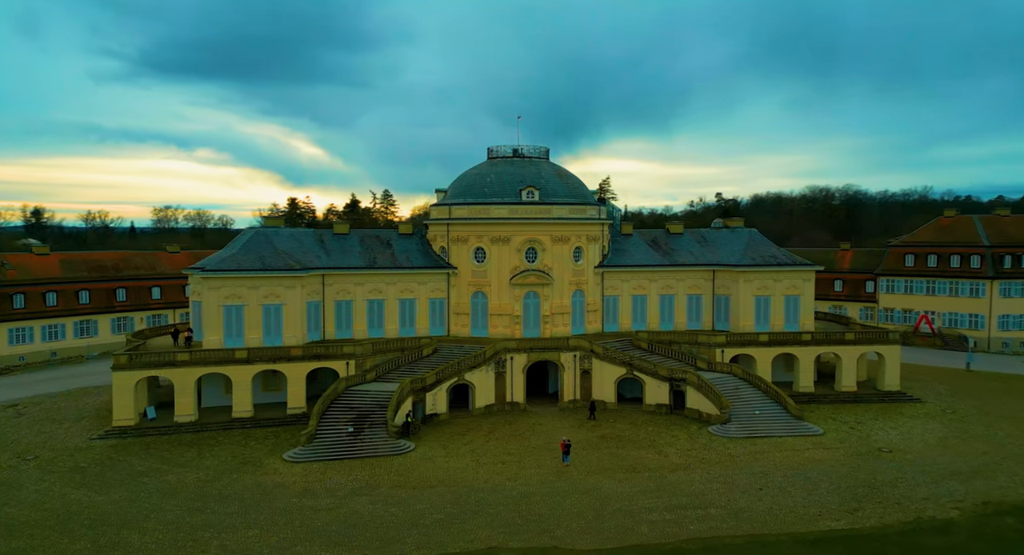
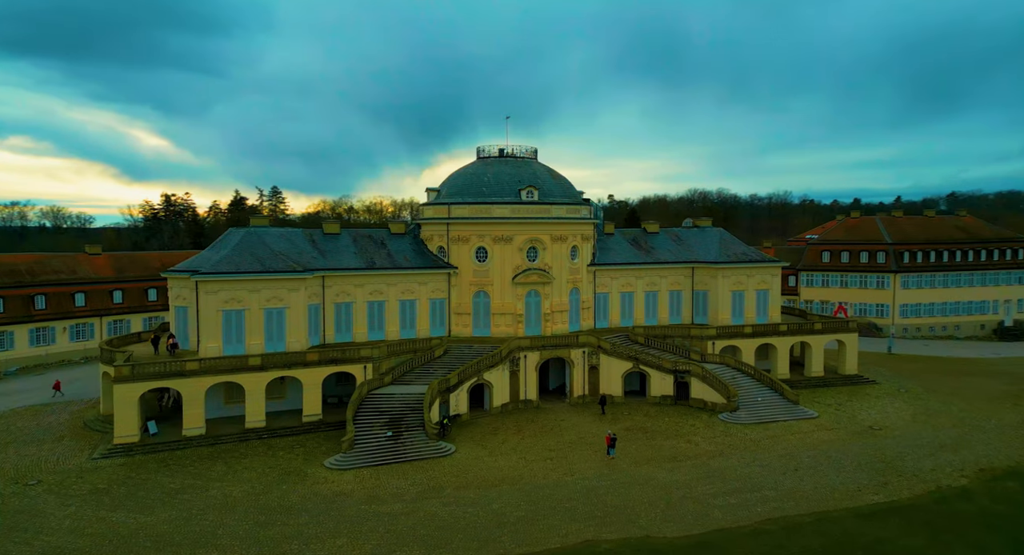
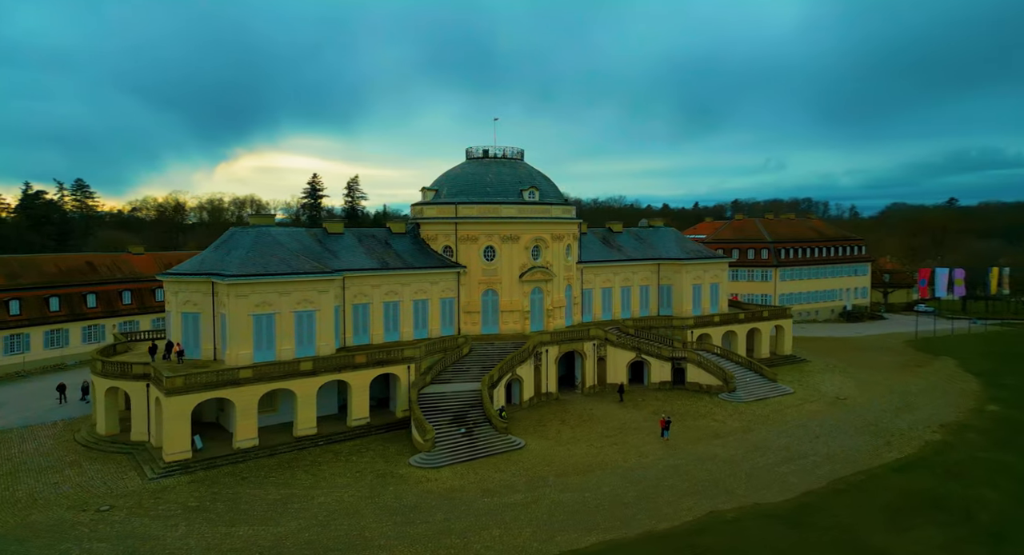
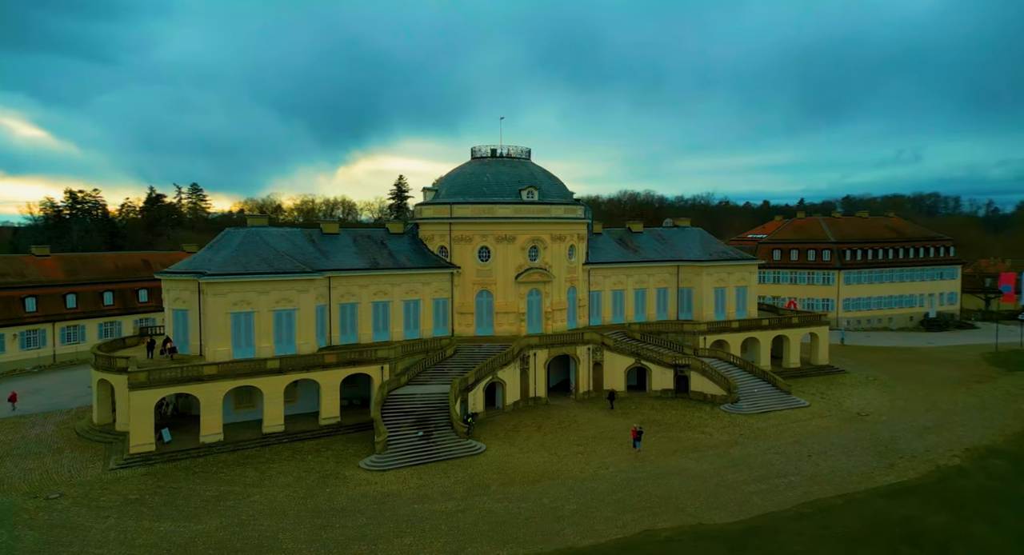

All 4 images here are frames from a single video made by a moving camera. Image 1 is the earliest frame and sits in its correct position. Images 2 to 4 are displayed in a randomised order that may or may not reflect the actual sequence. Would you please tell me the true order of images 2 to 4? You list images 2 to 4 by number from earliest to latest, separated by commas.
2, 4, 3
